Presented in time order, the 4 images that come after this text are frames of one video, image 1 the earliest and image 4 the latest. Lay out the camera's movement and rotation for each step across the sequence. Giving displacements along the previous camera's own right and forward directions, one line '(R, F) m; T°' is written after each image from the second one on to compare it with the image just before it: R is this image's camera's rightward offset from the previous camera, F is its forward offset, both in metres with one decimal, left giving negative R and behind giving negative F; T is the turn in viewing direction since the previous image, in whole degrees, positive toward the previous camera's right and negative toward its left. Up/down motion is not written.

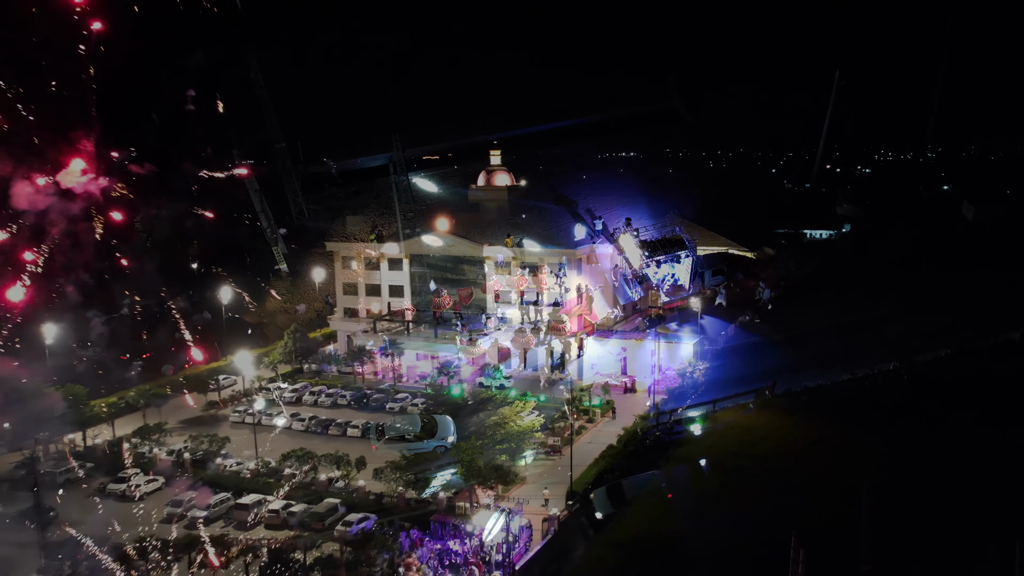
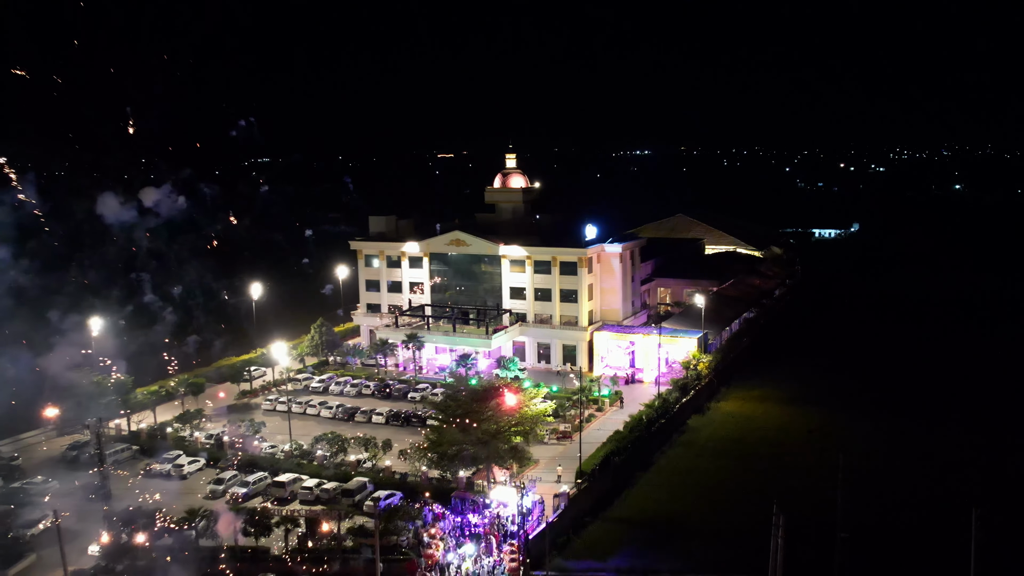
(0.0, -2.0) m; -1°
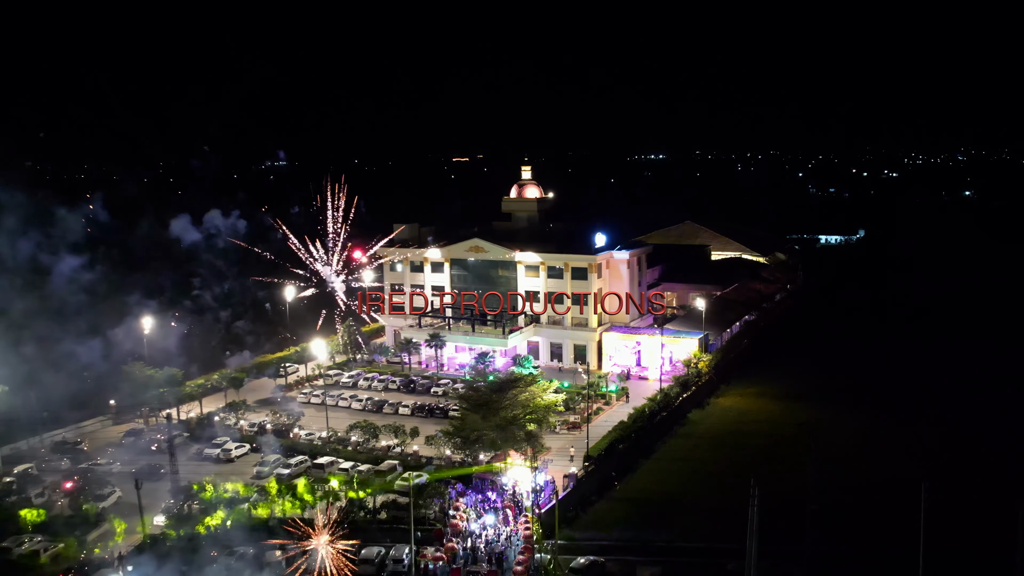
(0.0, -2.9) m; -1°
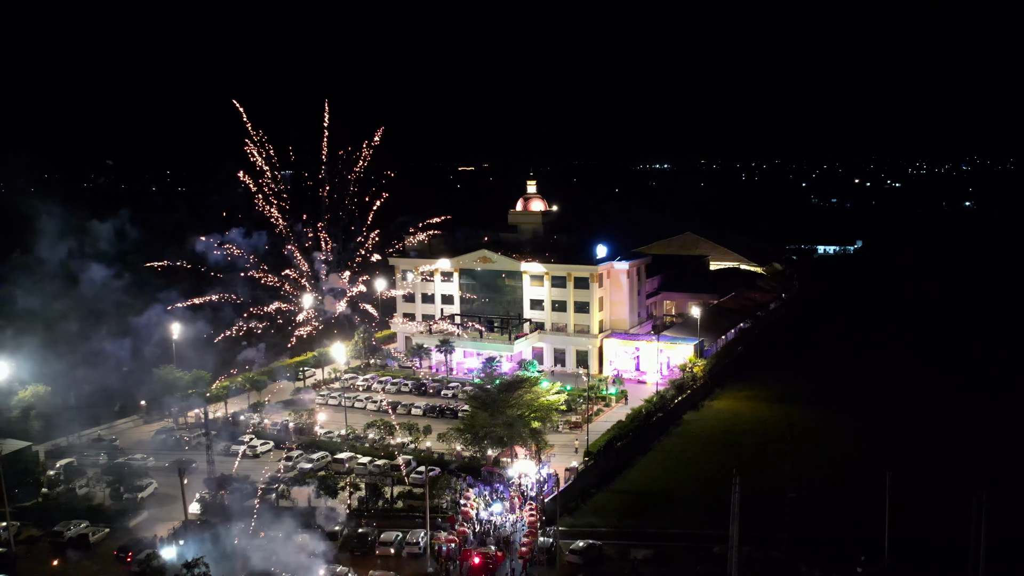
(0.0, -2.3) m; 0°
